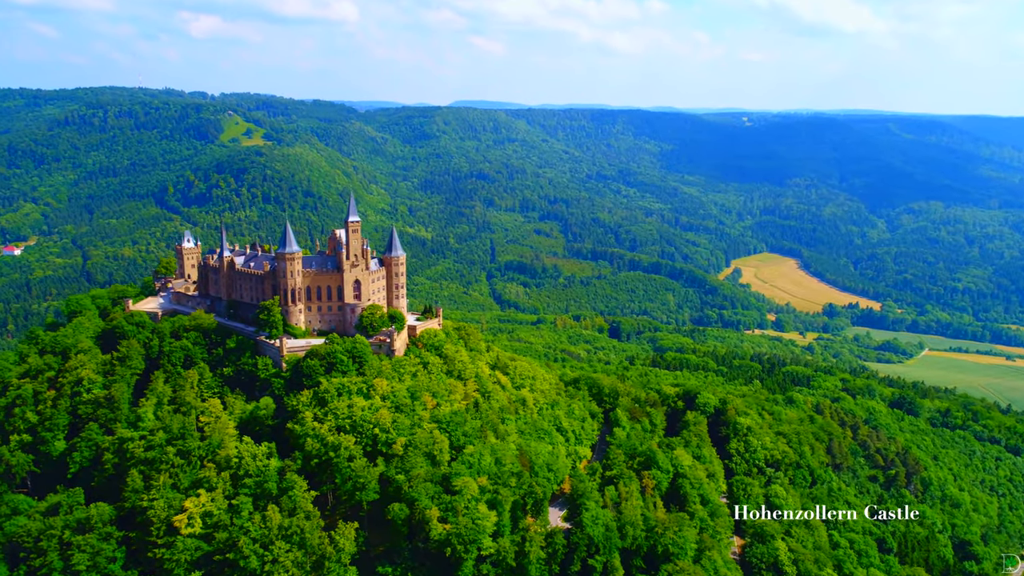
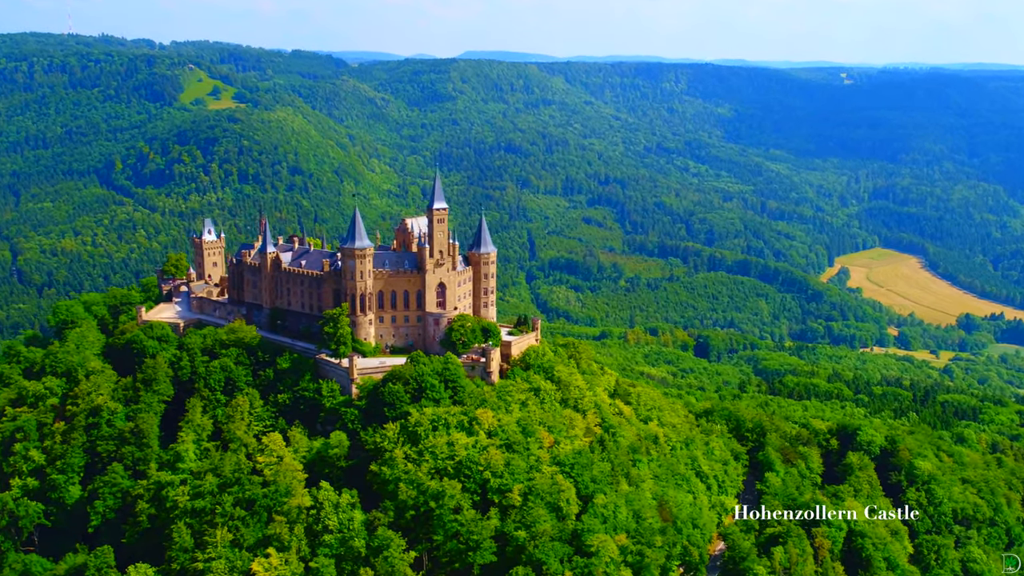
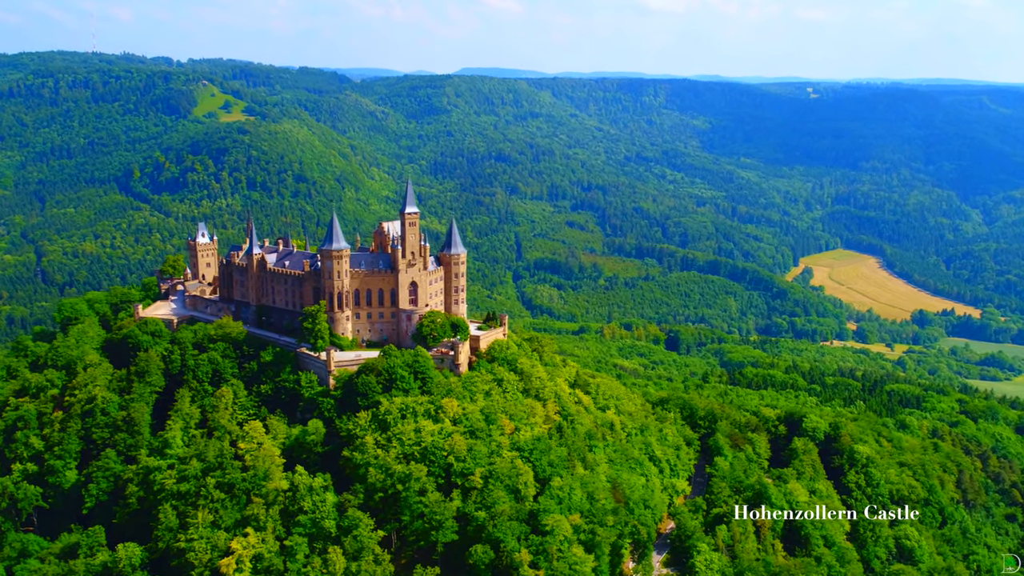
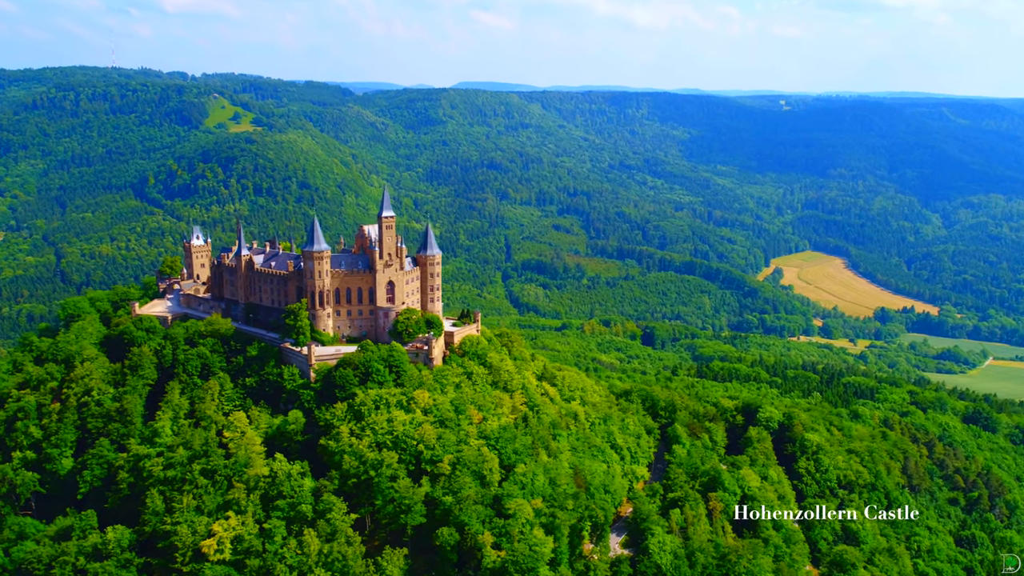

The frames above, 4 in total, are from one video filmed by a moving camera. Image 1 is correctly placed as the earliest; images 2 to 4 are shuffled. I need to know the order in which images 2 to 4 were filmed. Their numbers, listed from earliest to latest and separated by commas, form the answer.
4, 3, 2
